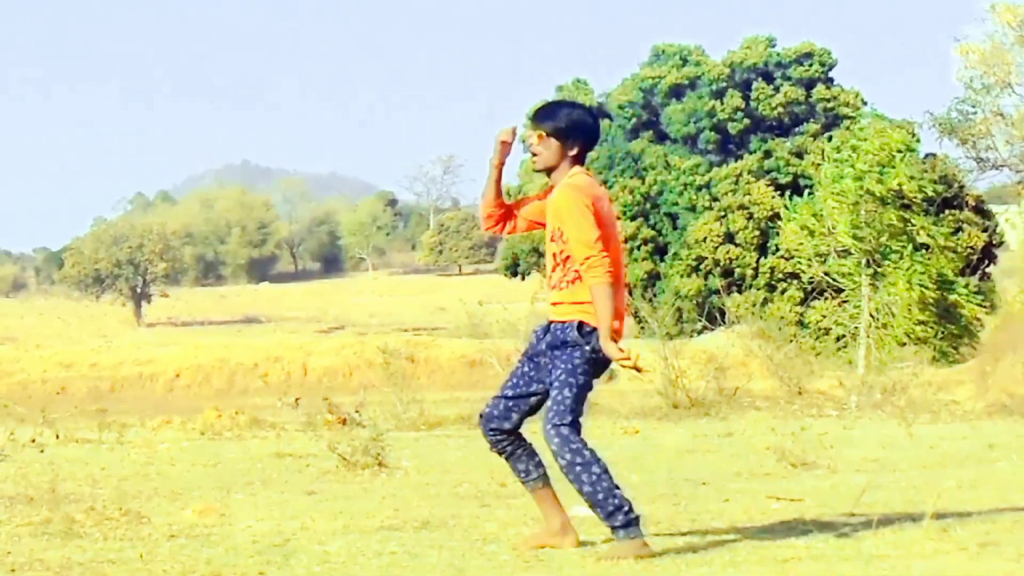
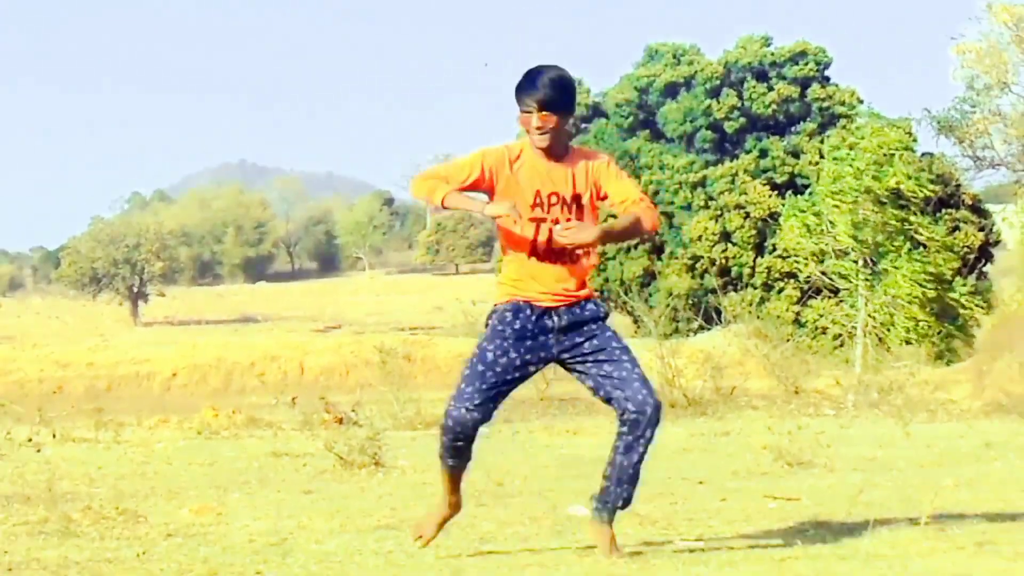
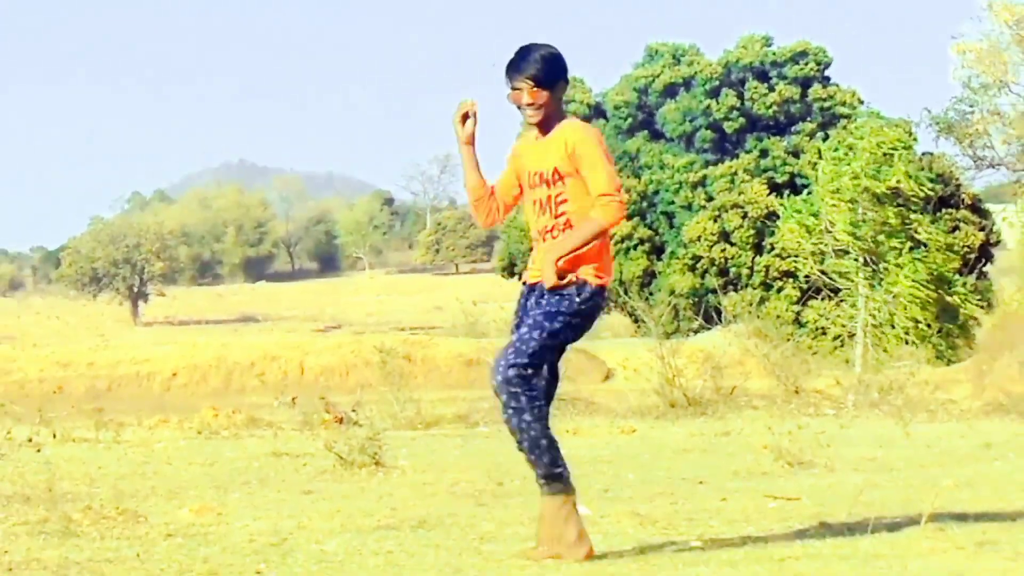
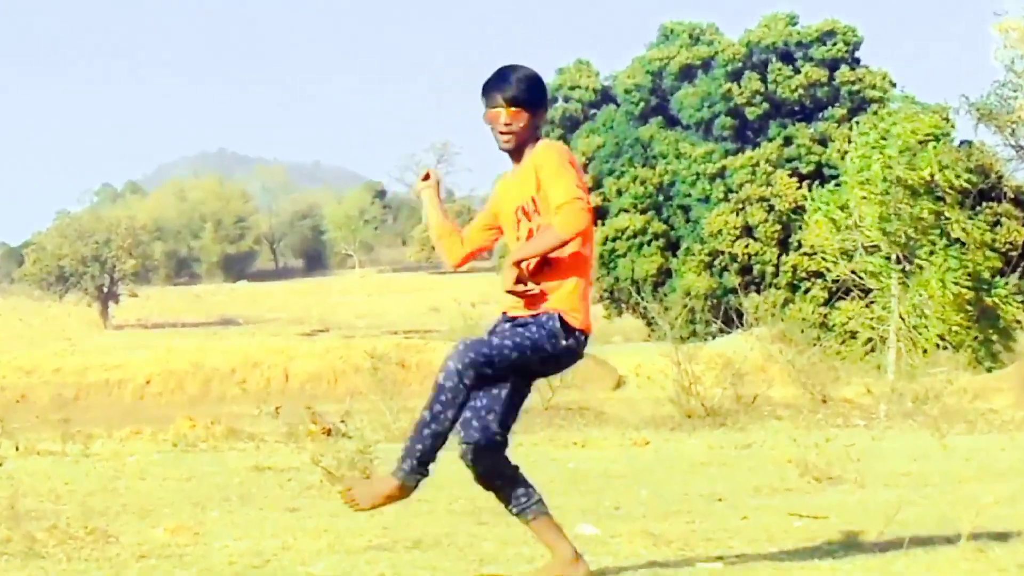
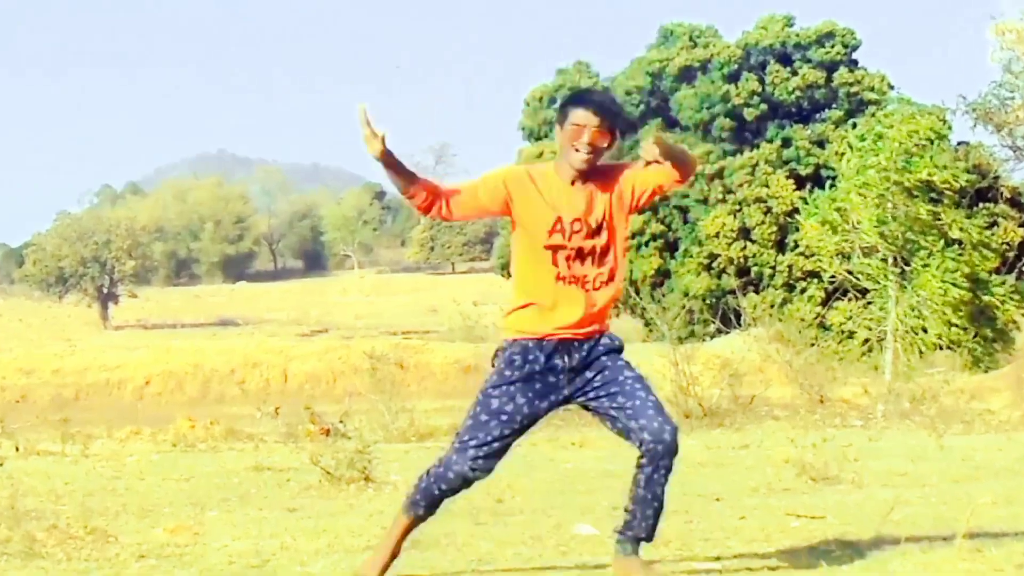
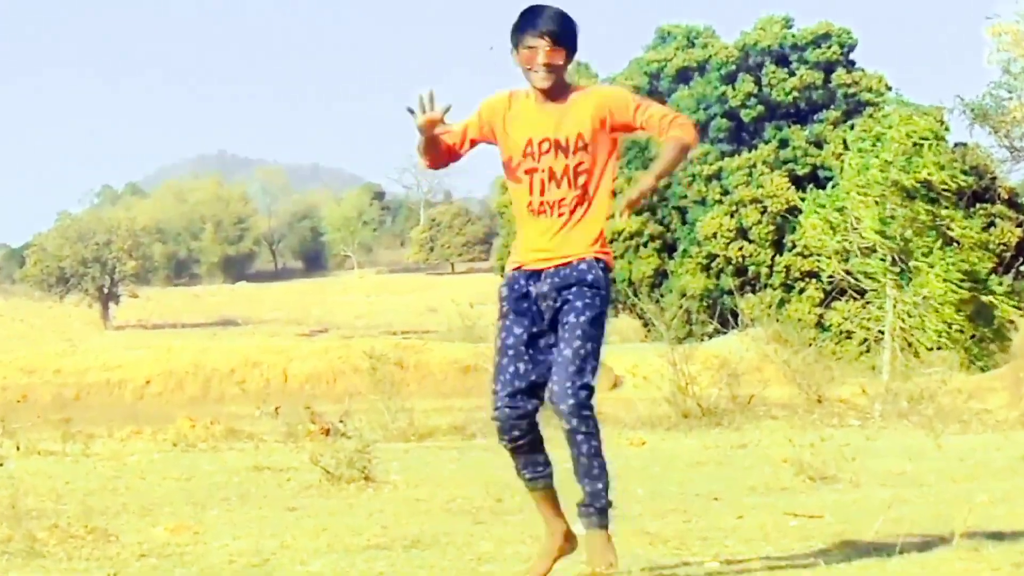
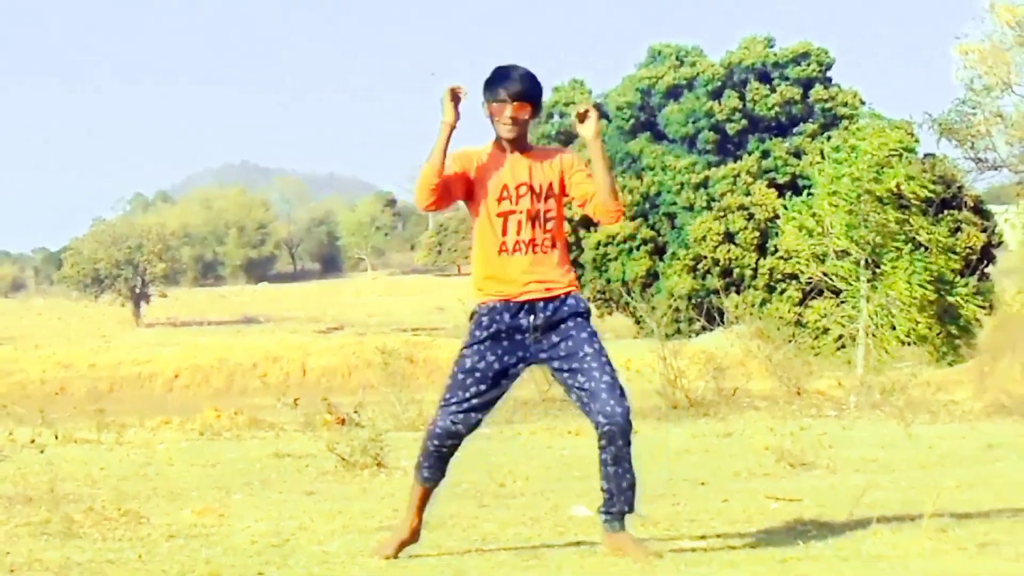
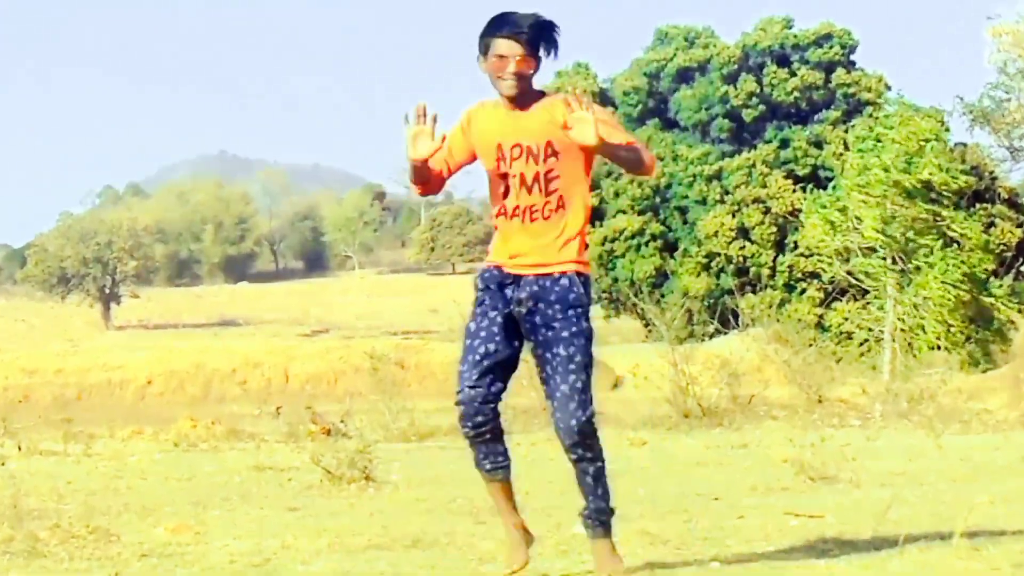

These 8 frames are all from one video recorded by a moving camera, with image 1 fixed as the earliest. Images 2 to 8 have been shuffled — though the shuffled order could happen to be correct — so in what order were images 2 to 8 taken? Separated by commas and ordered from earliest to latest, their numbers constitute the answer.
5, 7, 4, 3, 6, 2, 8
